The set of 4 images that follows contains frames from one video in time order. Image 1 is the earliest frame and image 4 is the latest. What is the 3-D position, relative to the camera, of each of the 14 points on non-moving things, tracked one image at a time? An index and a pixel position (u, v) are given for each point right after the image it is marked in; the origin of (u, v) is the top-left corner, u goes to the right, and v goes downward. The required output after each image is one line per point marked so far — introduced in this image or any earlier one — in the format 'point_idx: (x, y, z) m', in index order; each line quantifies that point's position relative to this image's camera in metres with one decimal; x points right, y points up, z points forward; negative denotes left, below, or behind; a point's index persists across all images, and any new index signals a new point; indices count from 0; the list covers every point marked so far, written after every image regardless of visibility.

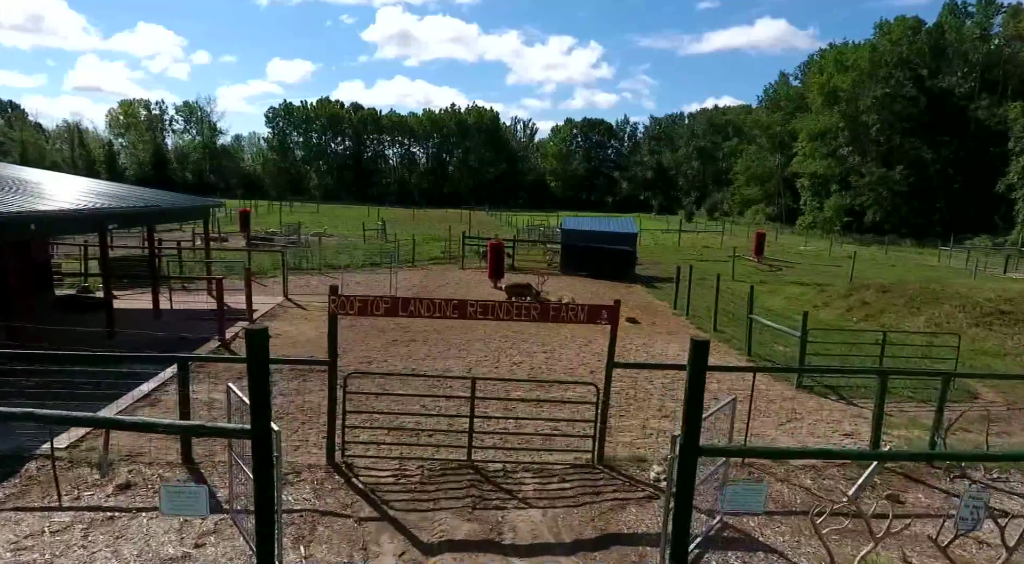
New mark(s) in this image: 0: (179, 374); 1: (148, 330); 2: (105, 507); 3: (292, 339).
0: (-3.4, -0.9, +6.7) m
1: (-6.9, -0.9, +12.3) m
2: (-3.6, -2.0, +5.7) m
3: (-4.4, -1.1, +13.0) m
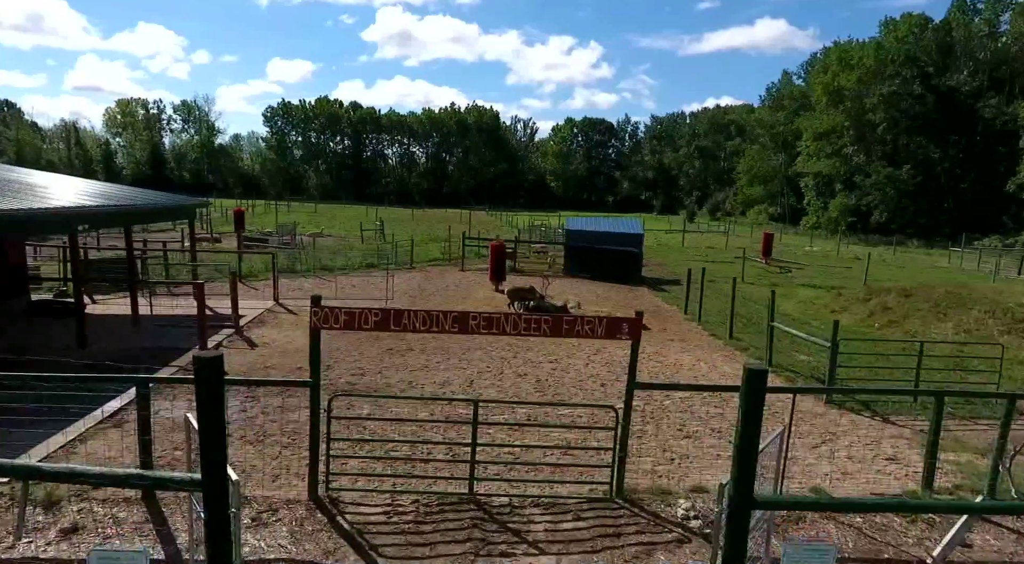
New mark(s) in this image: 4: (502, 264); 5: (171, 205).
0: (-3.3, -1.0, +5.8) m
1: (-6.8, -1.0, +11.5) m
2: (-3.5, -2.1, +4.9) m
3: (-4.3, -1.2, +12.1) m
4: (-0.3, +0.6, +19.6) m
5: (-8.4, +1.9, +16.0) m
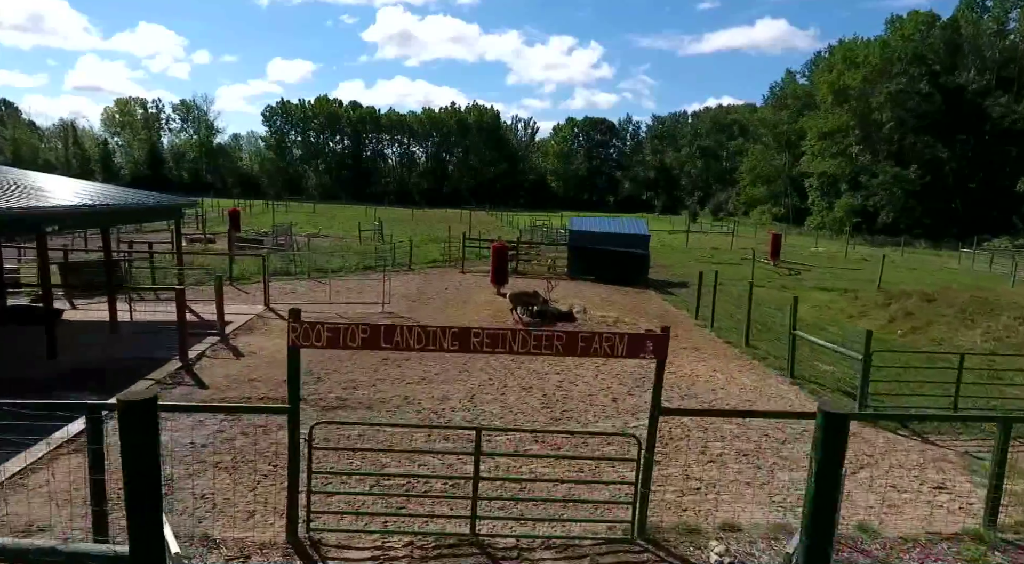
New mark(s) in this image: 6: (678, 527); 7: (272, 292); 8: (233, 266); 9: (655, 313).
0: (-3.3, -1.1, +5.0) m
1: (-6.8, -1.1, +10.7) m
2: (-3.4, -2.2, +4.1) m
3: (-4.2, -1.3, +11.3) m
4: (-0.2, +0.5, +18.8) m
5: (-8.3, +1.8, +15.2) m
6: (+1.5, -2.2, +5.9) m
7: (-6.3, -0.3, +17.1) m
8: (-8.3, +0.5, +19.4) m
9: (+3.8, -0.8, +17.1) m
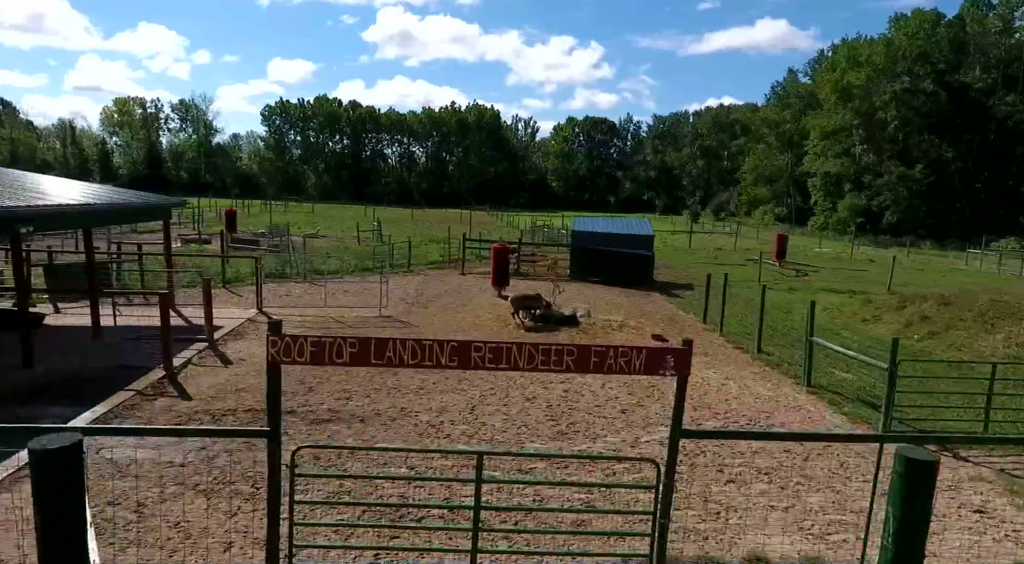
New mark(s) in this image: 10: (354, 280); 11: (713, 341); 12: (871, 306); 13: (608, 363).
0: (-3.2, -1.2, +4.5) m
1: (-6.7, -1.1, +10.1) m
2: (-3.4, -2.2, +3.5) m
3: (-4.2, -1.3, +10.8) m
4: (-0.2, +0.4, +18.2) m
5: (-8.3, +1.7, +14.7) m
6: (+1.6, -2.3, +5.4) m
7: (-6.3, -0.3, +16.5) m
8: (-8.3, +0.4, +18.8) m
9: (+3.8, -0.9, +16.6) m
10: (-4.7, 0.0, +19.6) m
11: (+4.3, -1.2, +14.0) m
12: (+9.6, -0.6, +17.3) m
13: (+0.7, -0.6, +4.8) m
